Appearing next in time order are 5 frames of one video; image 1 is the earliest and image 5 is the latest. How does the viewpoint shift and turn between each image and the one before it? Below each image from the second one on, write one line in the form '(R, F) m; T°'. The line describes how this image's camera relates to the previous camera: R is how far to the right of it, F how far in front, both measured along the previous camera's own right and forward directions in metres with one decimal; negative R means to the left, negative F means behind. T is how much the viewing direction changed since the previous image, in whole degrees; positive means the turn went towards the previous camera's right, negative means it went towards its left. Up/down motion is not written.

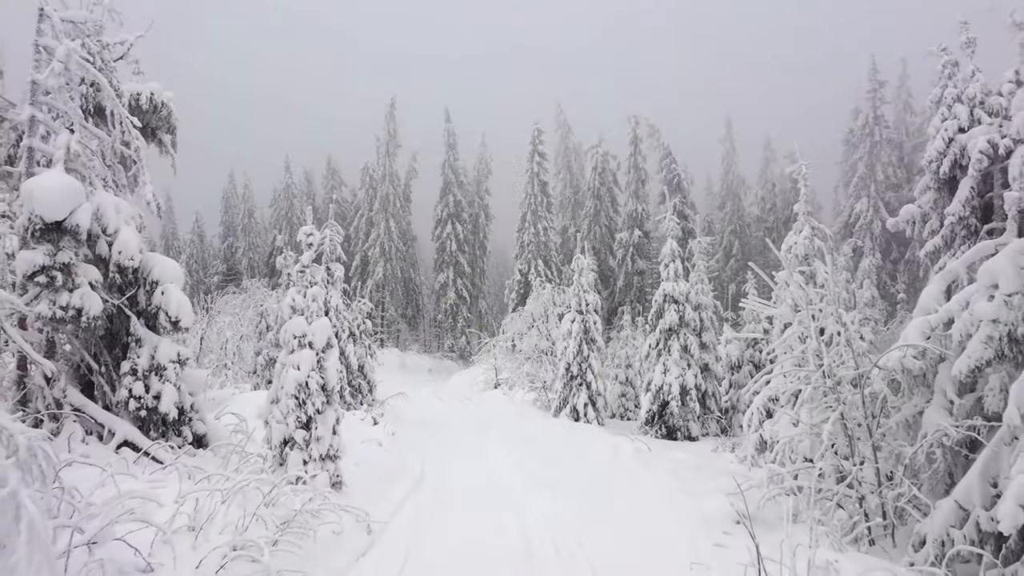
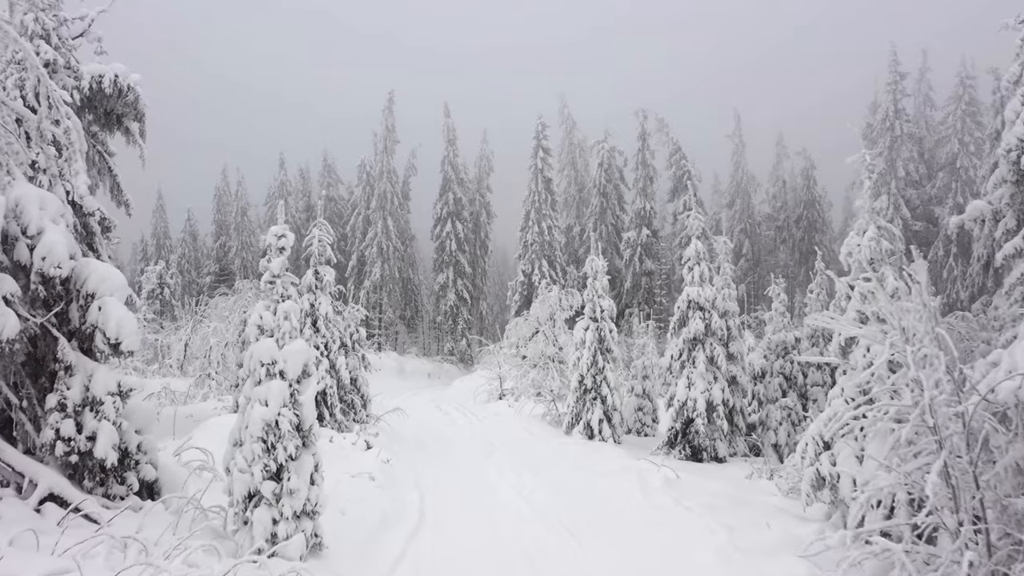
(-0.2, +1.4) m; 0°
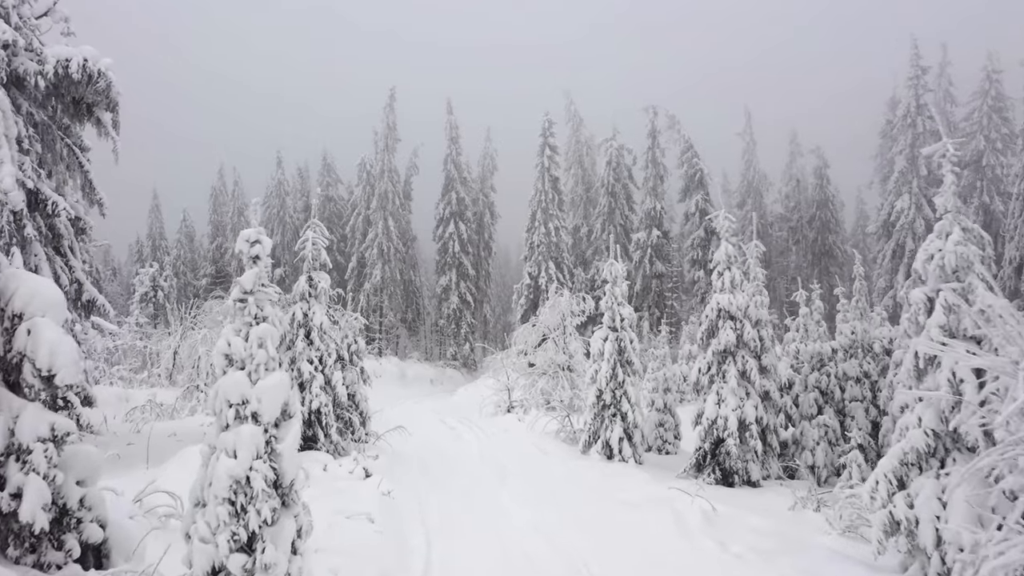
(-0.3, +1.2) m; 0°
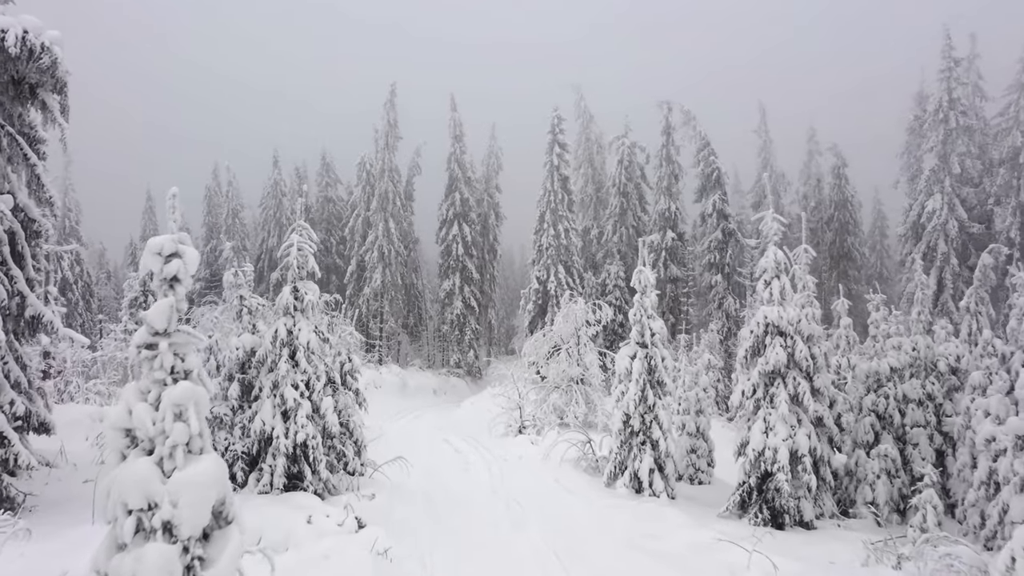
(-0.3, +1.6) m; 0°
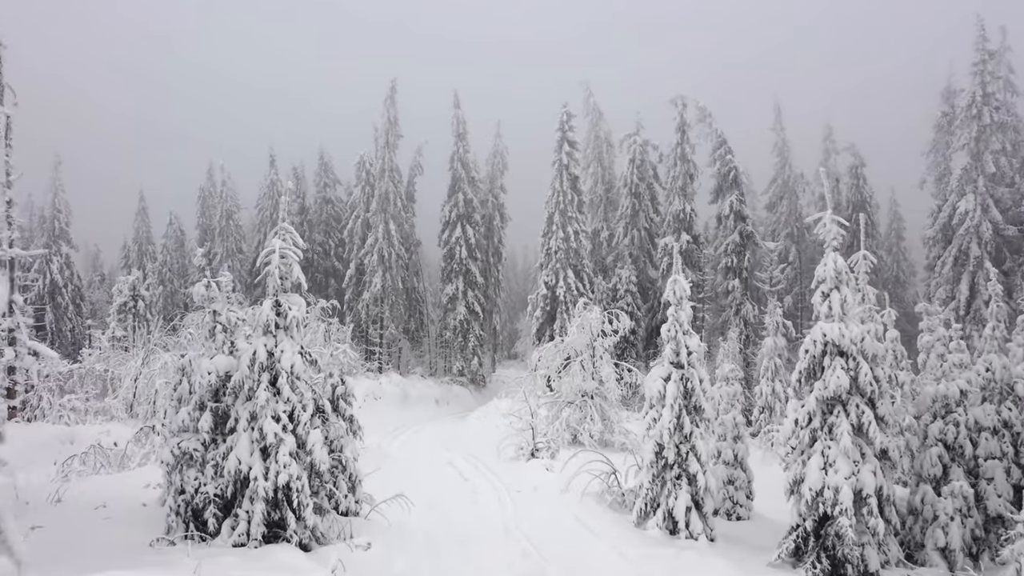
(-0.3, +1.4) m; 0°
